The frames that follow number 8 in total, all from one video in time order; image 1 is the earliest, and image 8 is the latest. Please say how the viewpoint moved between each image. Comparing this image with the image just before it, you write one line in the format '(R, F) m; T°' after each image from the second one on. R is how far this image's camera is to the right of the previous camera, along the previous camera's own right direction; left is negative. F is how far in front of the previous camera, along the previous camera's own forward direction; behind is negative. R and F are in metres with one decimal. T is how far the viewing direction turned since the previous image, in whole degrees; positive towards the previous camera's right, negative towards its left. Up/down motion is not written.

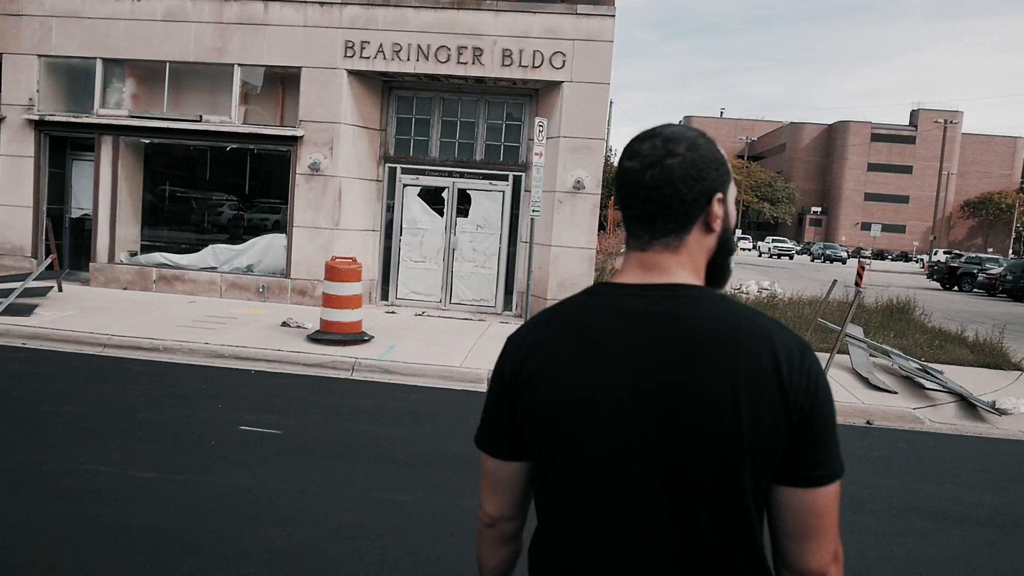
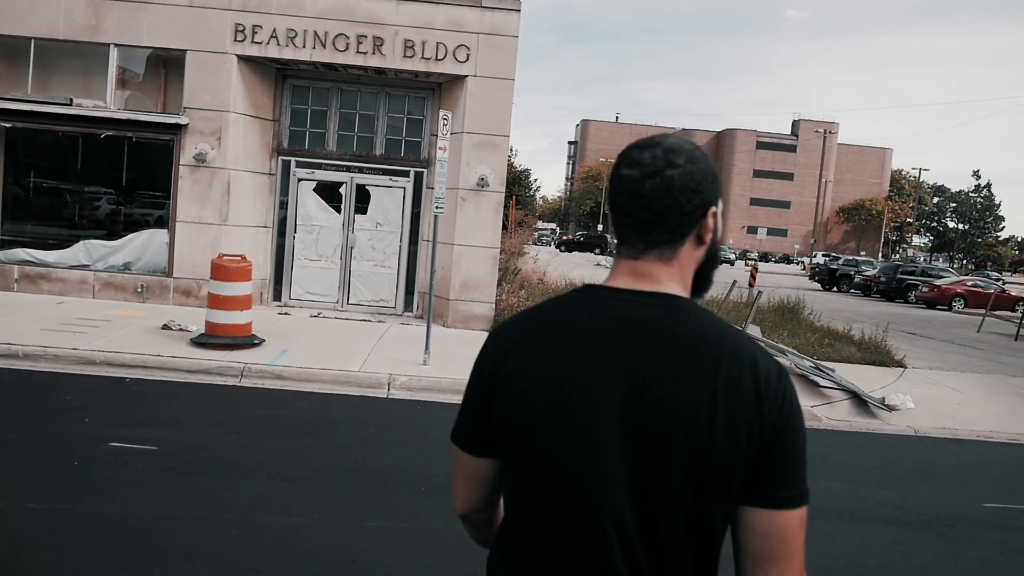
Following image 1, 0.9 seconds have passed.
(-0.1, +0.4) m; +7°
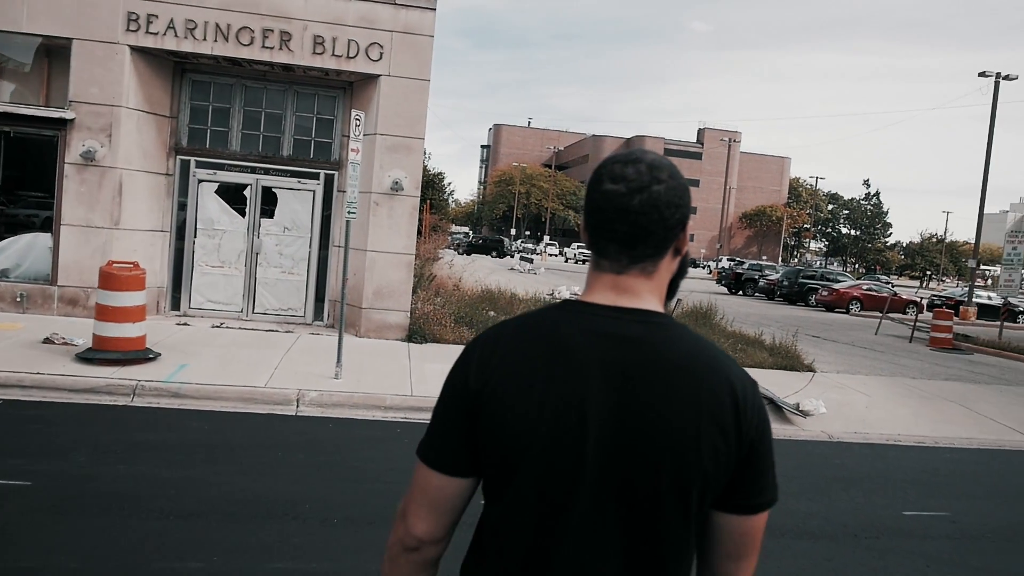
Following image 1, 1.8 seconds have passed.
(-0.1, +0.4) m; +6°
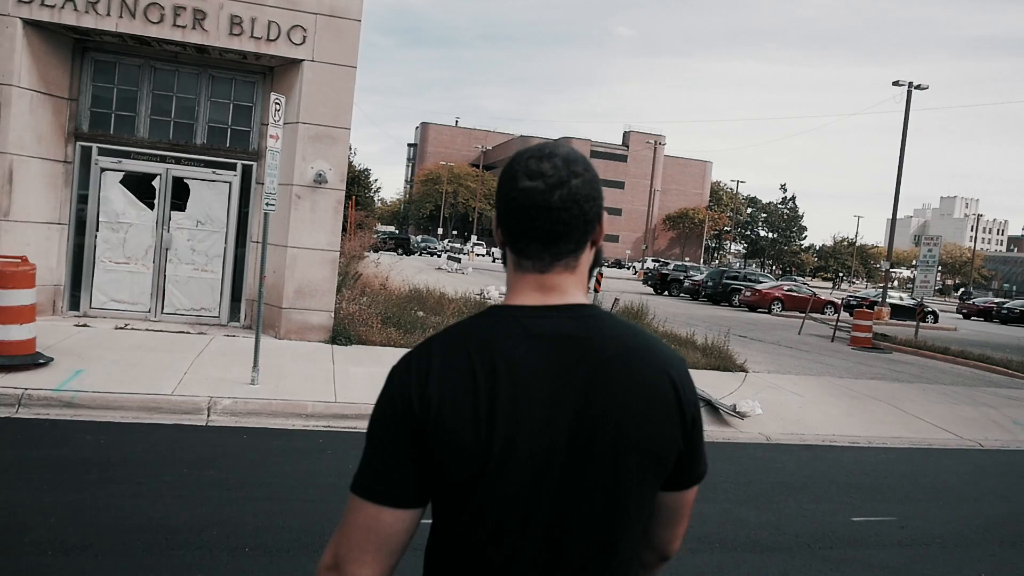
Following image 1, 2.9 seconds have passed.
(-0.1, +0.5) m; +5°
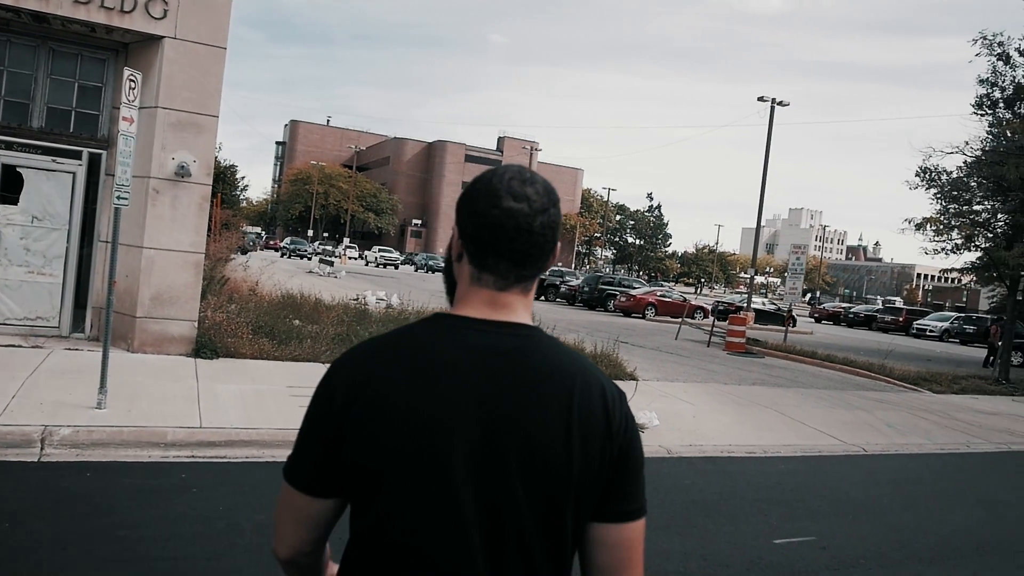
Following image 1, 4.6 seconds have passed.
(-0.2, +0.7) m; +9°
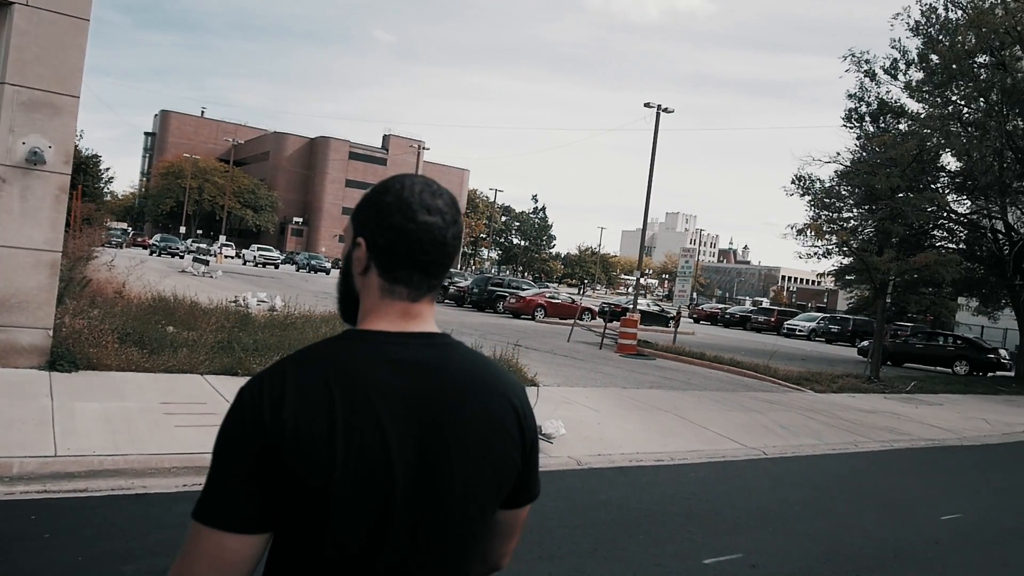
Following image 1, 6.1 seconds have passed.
(-0.2, +0.6) m; +8°
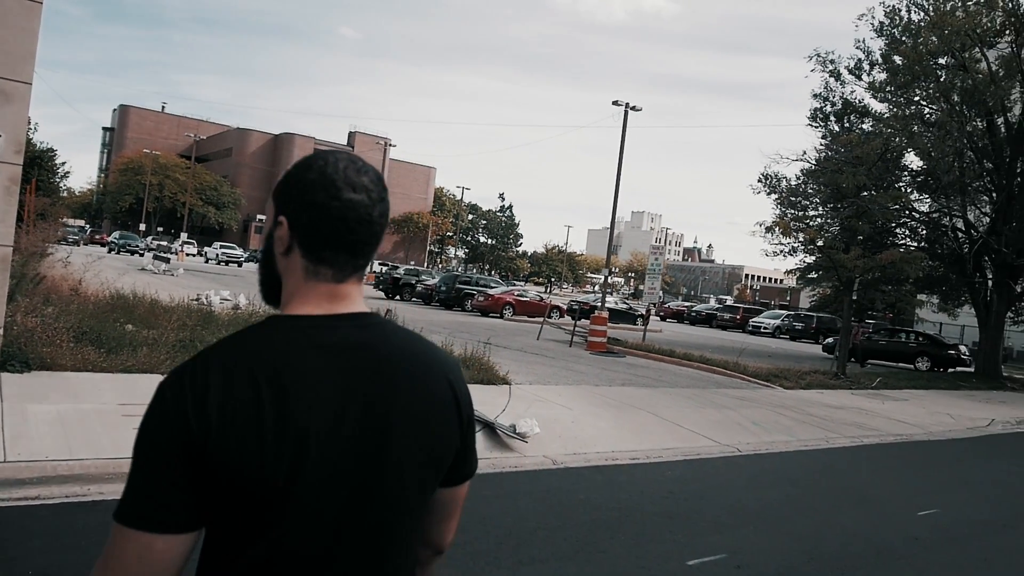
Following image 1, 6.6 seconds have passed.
(-0.1, +0.2) m; +2°
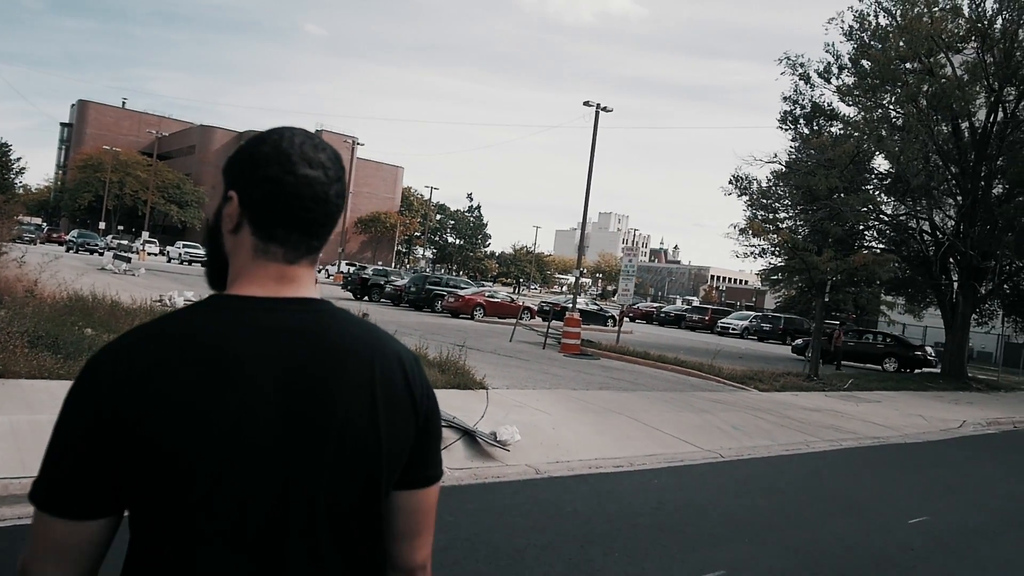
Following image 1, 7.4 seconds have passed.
(-0.2, +0.3) m; +2°
